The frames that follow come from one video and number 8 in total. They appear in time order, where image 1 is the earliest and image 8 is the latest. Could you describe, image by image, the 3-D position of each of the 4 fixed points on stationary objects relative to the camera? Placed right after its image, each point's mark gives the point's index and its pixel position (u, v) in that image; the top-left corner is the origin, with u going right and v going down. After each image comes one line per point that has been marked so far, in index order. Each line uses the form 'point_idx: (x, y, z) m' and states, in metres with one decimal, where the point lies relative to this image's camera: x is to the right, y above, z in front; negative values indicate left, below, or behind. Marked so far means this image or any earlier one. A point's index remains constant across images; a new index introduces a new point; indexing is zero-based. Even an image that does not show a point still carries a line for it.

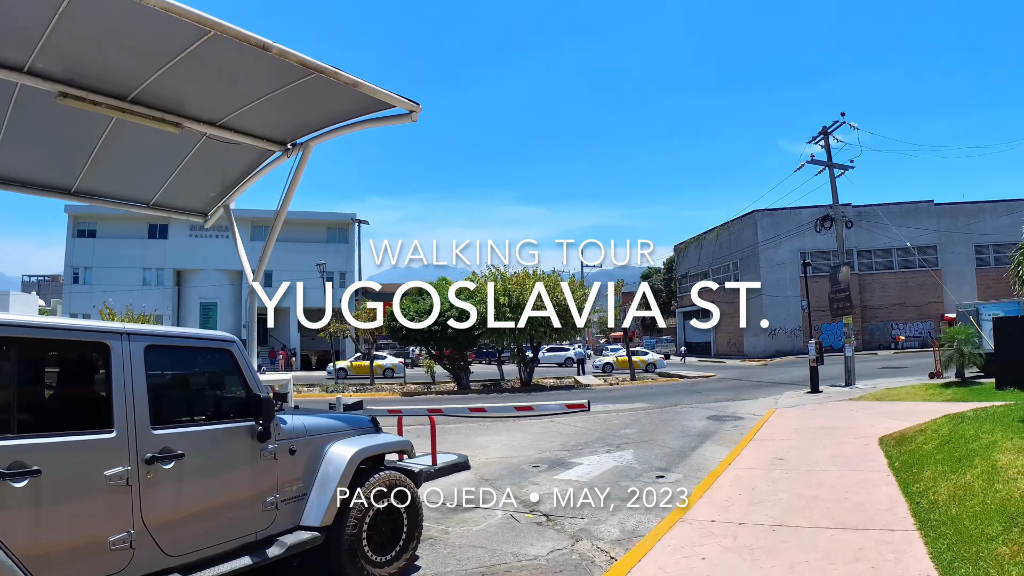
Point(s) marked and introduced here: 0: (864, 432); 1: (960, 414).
0: (+5.4, -2.2, +9.8) m
1: (+5.6, -1.6, +8.1) m
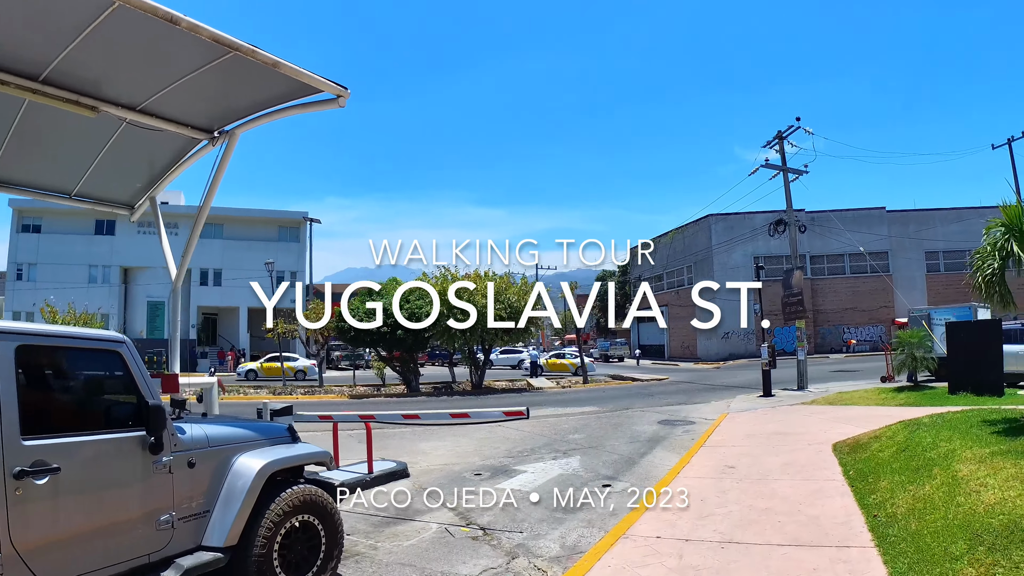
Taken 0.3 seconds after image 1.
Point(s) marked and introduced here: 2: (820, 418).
0: (+4.5, -2.2, +9.5) m
1: (+4.9, -1.6, +7.8) m
2: (+5.6, -2.4, +11.8) m
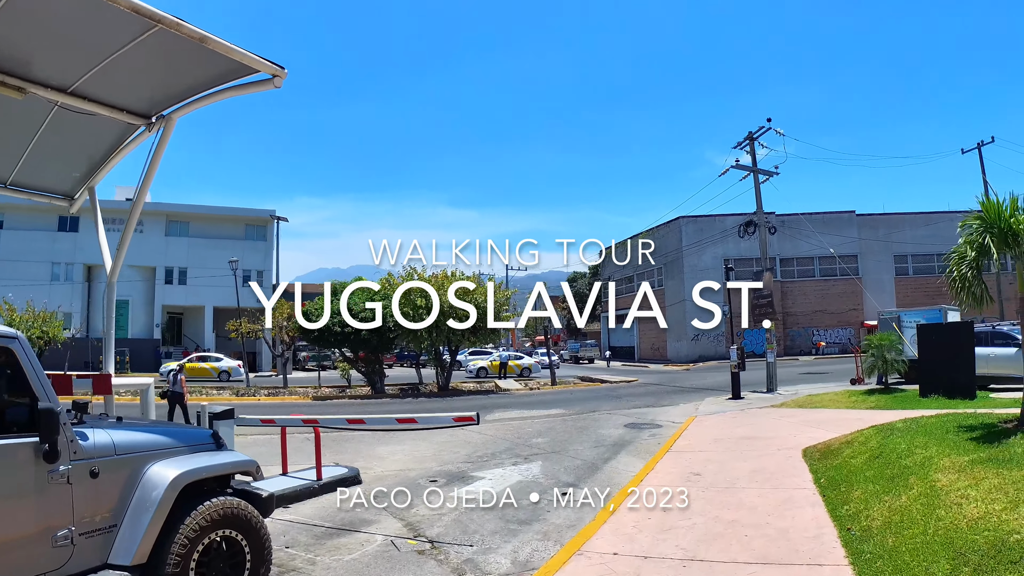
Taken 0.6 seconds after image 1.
0: (+3.9, -2.2, +9.2) m
1: (+4.4, -1.6, +7.5) m
2: (+4.9, -2.4, +11.5) m
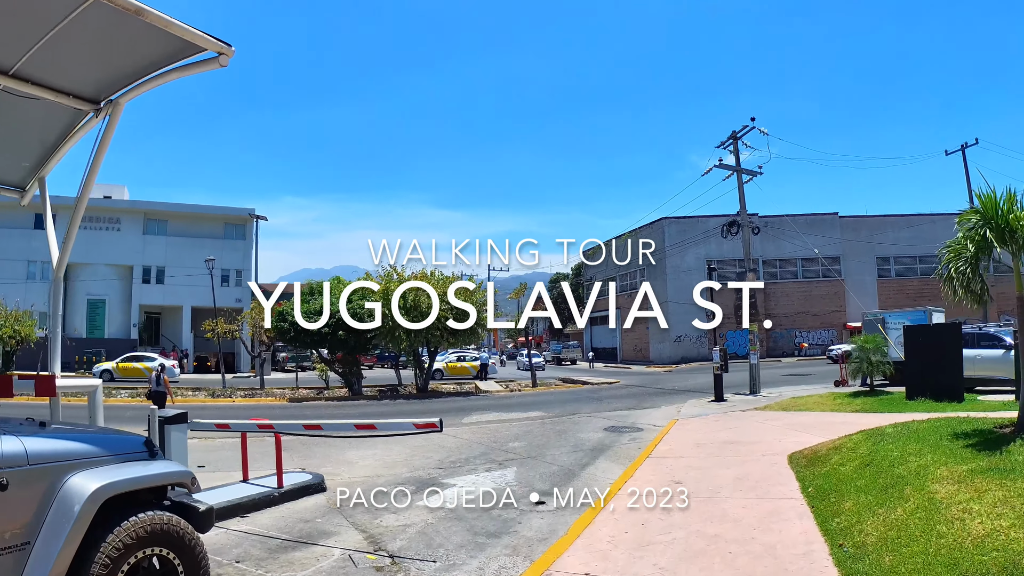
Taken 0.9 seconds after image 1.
0: (+3.5, -2.2, +8.8) m
1: (+4.0, -1.6, +7.1) m
2: (+4.5, -2.4, +11.2) m
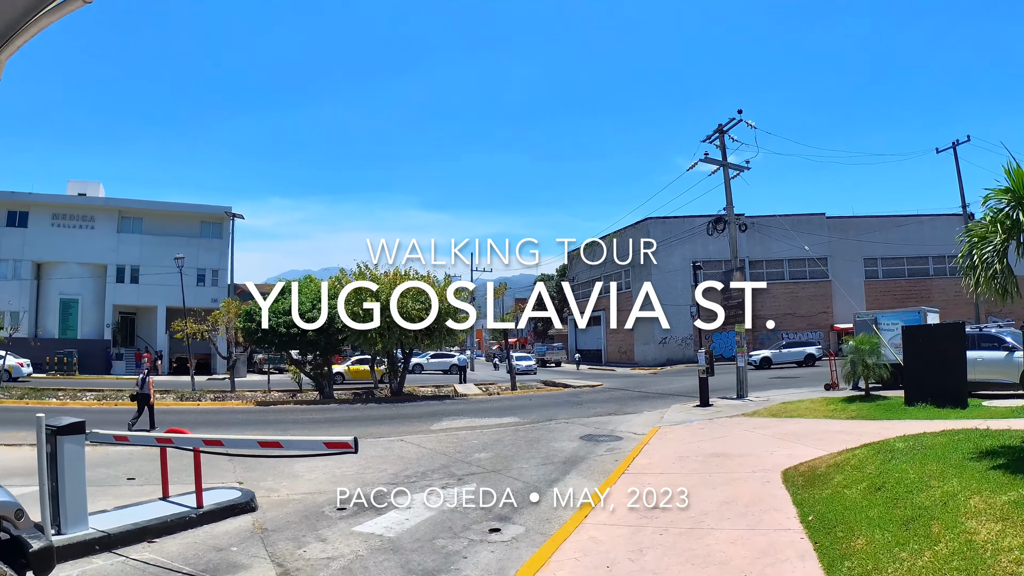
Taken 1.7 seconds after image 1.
0: (+3.0, -2.1, +7.8) m
1: (+3.6, -1.5, +6.2) m
2: (+4.0, -2.3, +10.2) m
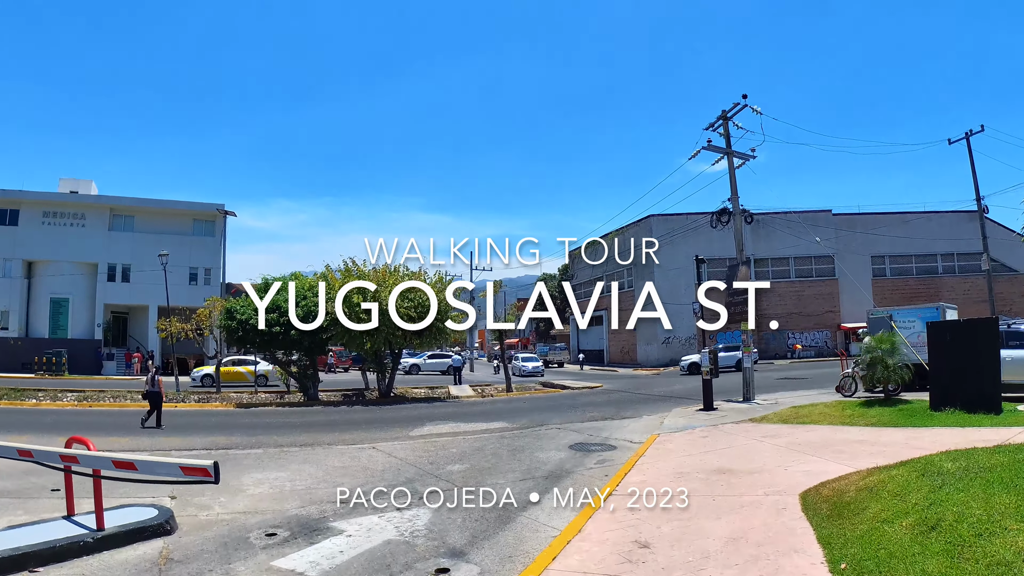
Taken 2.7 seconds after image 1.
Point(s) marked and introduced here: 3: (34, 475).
0: (+2.7, -2.0, +6.6) m
1: (+3.2, -1.4, +5.0) m
2: (+3.7, -2.2, +9.0) m
3: (-7.0, -2.8, +9.5) m
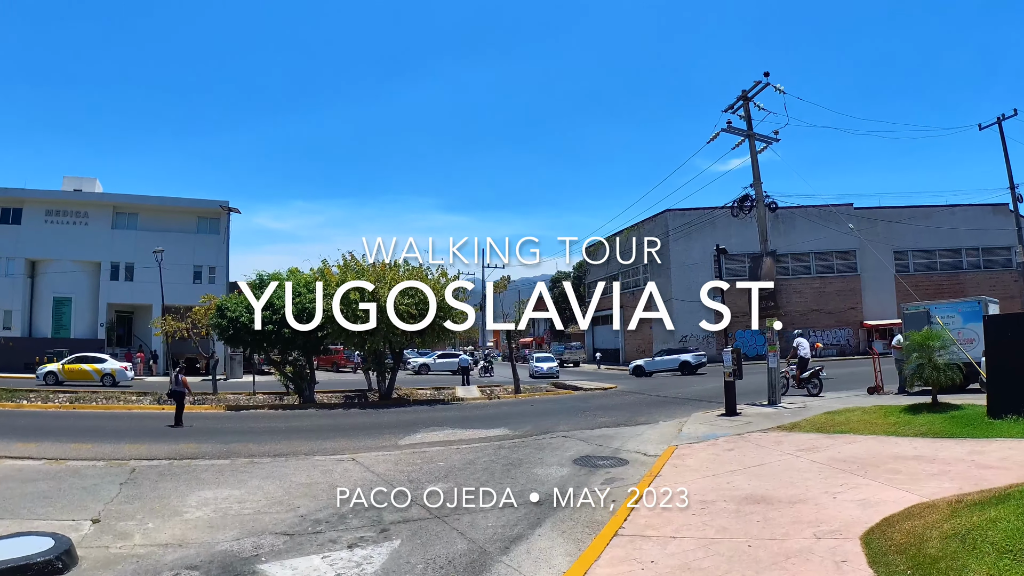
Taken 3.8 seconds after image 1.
0: (+2.5, -1.8, +5.2) m
1: (+3.0, -1.2, +3.6) m
2: (+3.5, -2.0, +7.6) m
3: (-7.1, -2.7, +8.3) m
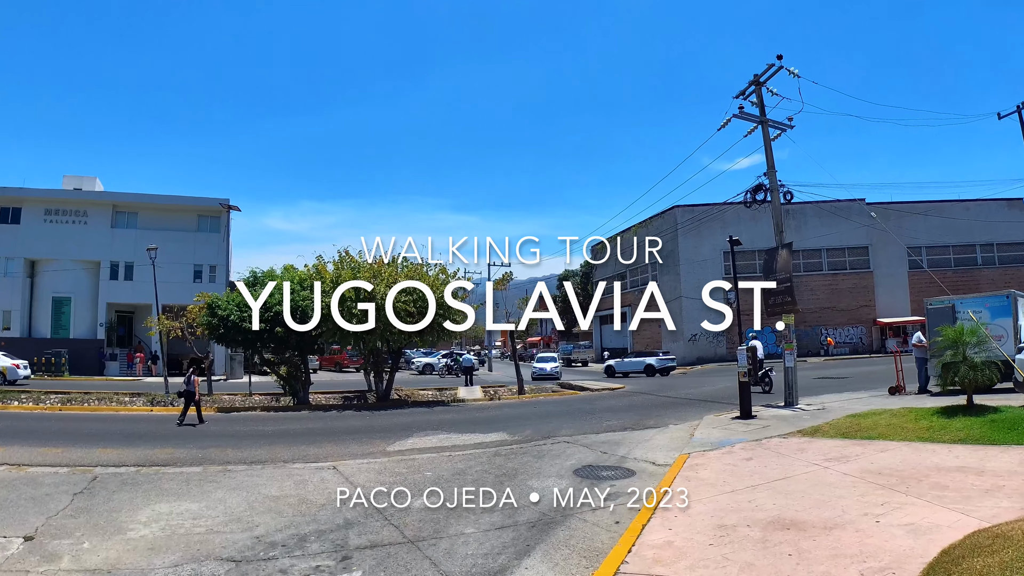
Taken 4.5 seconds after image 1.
0: (+2.4, -1.7, +4.3) m
1: (+2.9, -1.1, +2.6) m
2: (+3.4, -1.9, +6.6) m
3: (-7.2, -2.6, +7.5) m
